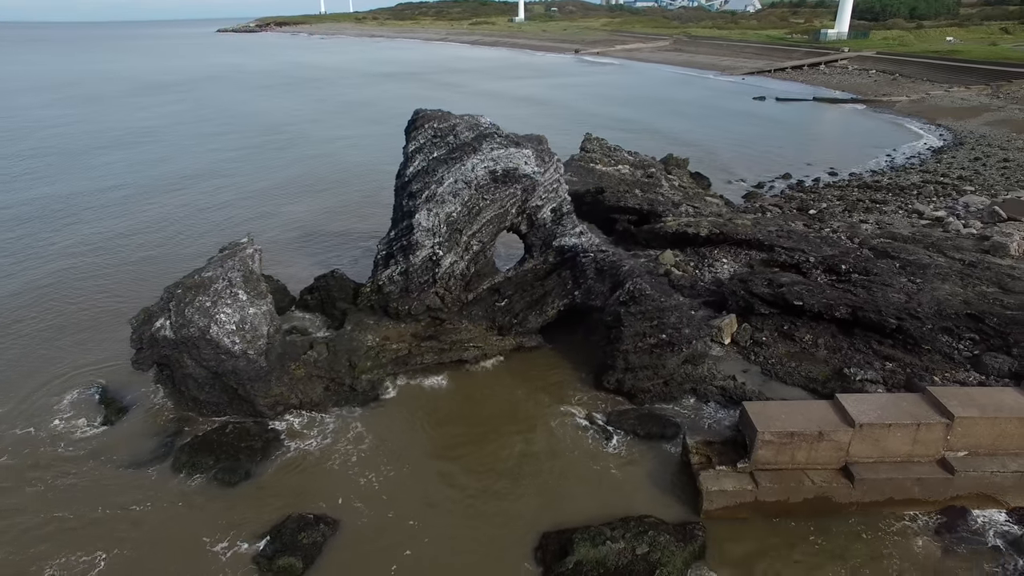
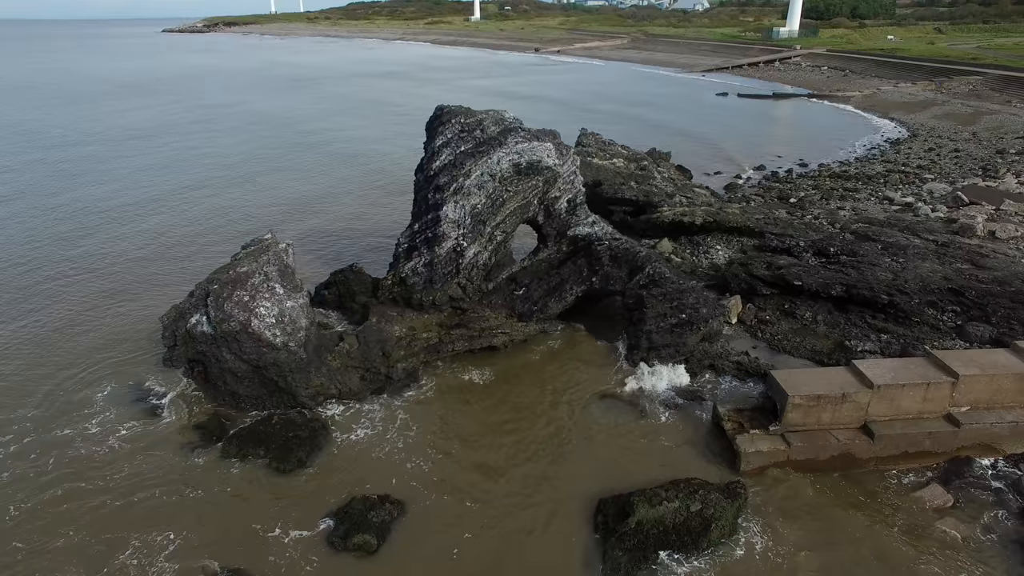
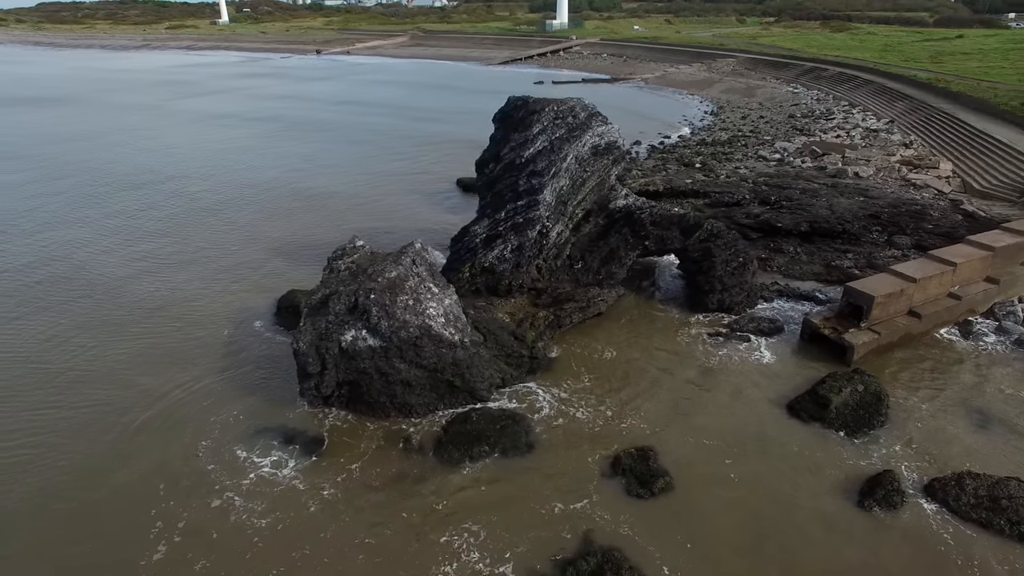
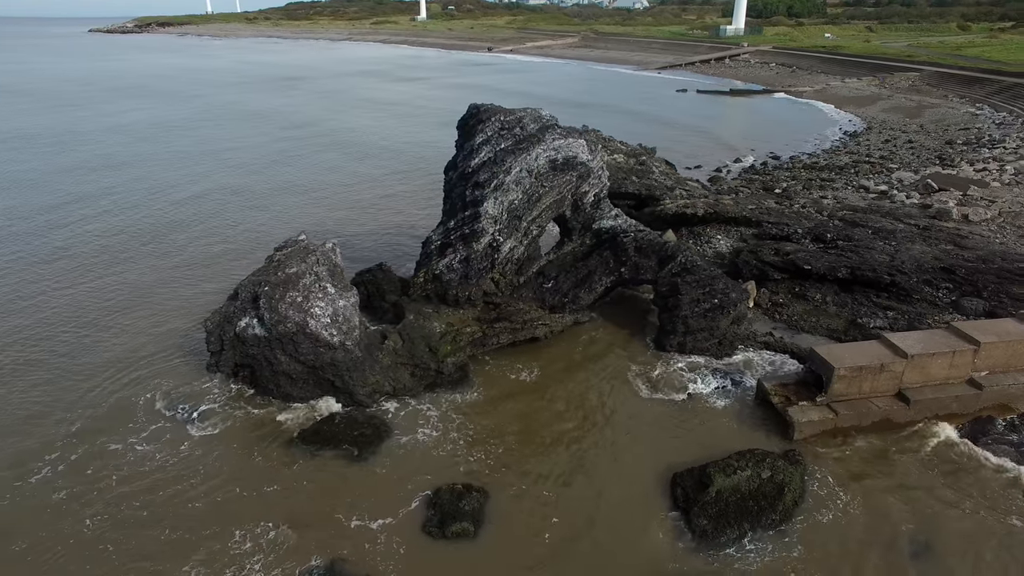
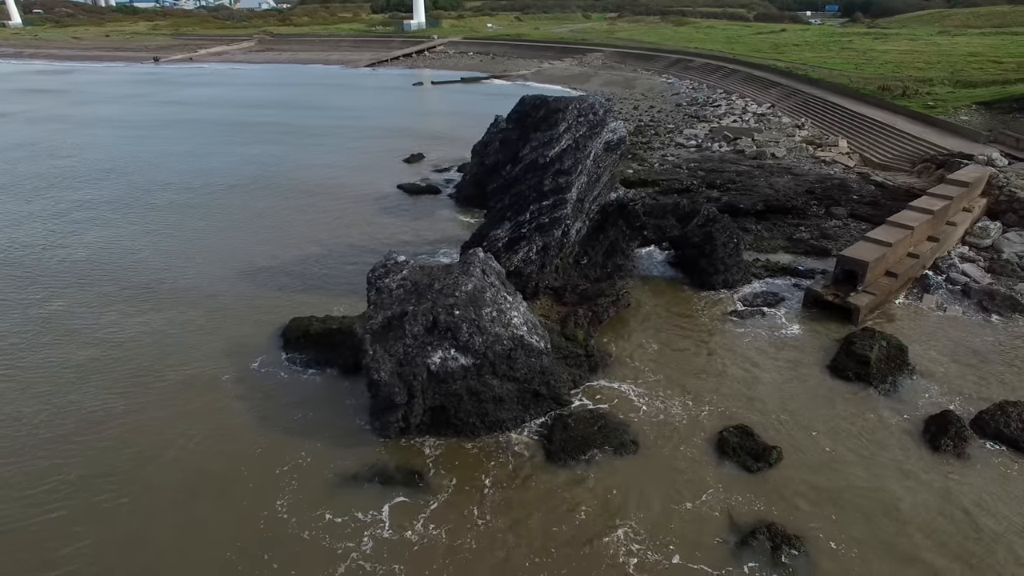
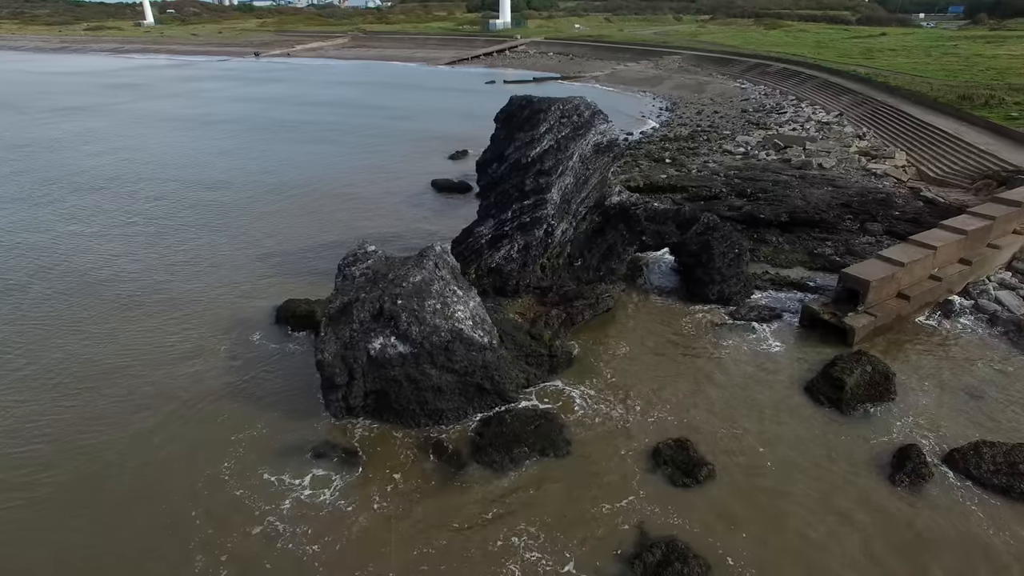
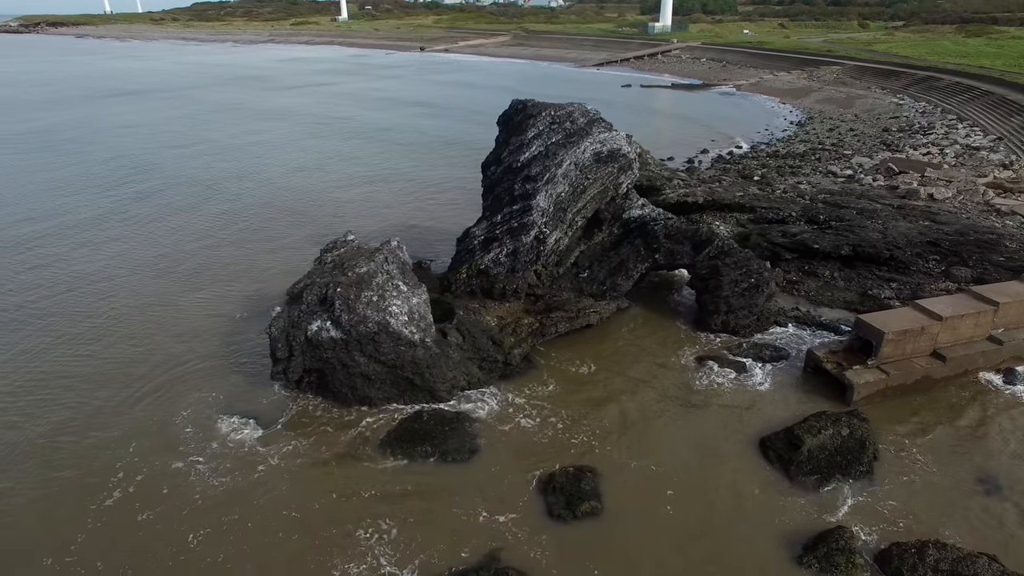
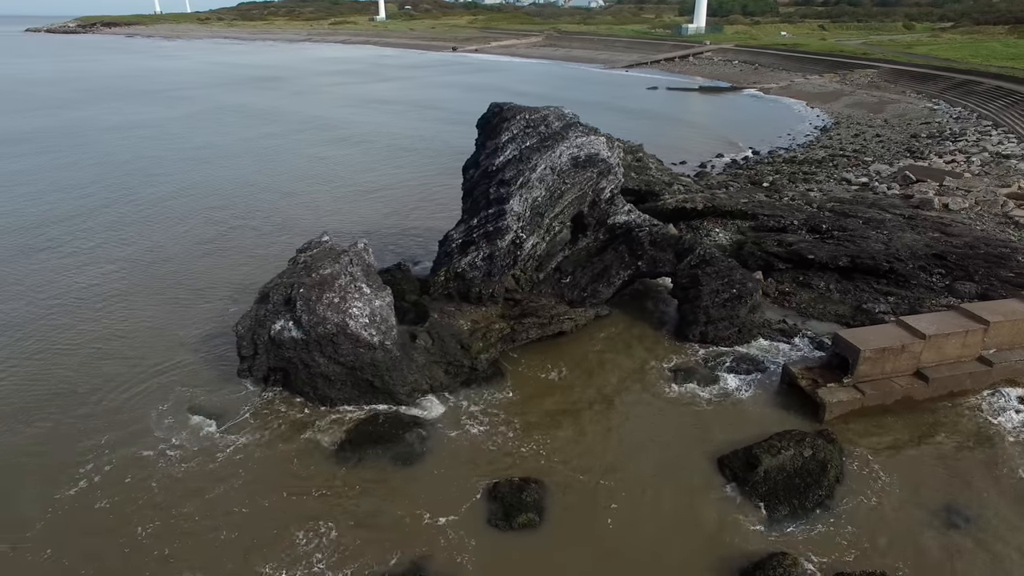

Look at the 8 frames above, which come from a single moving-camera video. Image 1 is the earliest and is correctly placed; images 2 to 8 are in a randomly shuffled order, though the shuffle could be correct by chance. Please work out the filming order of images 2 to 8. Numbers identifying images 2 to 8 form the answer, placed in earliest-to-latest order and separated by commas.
2, 4, 8, 7, 3, 6, 5
